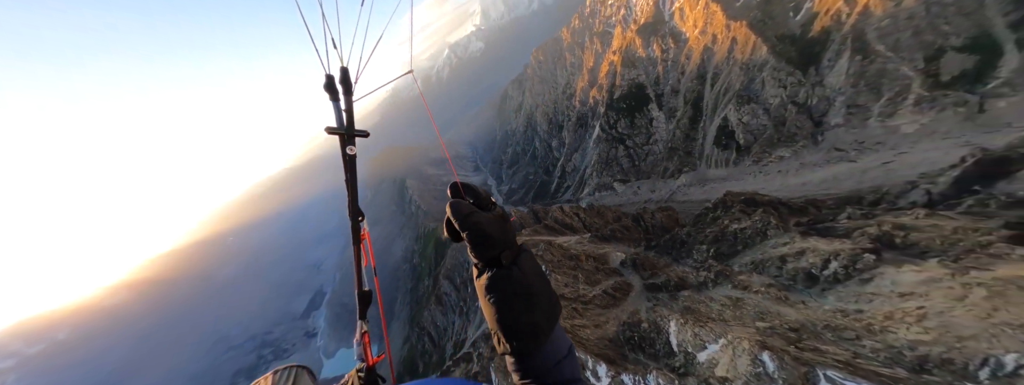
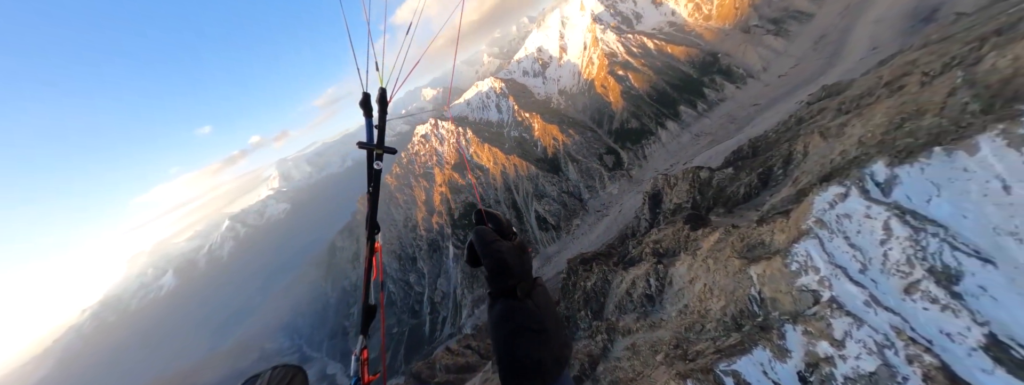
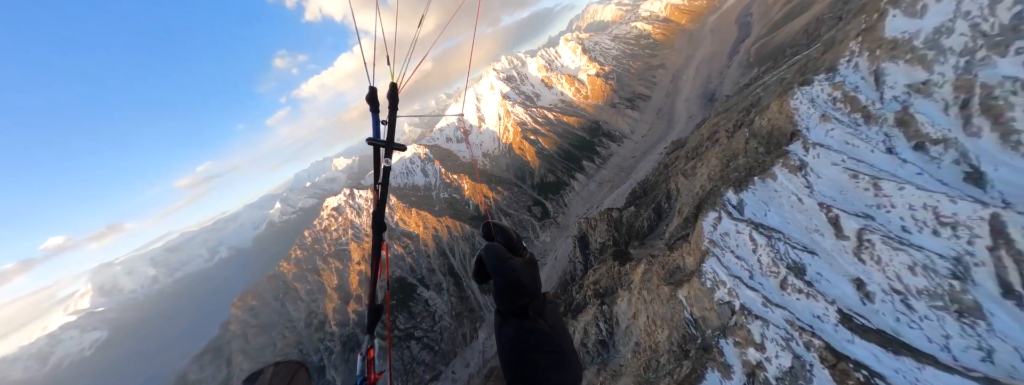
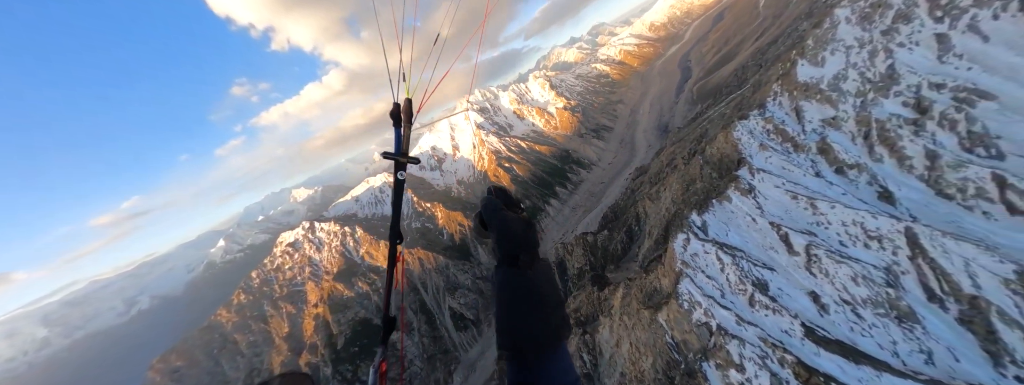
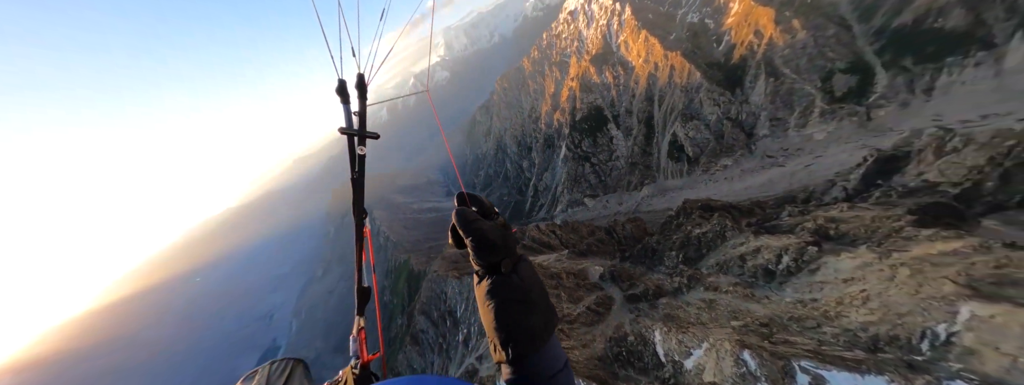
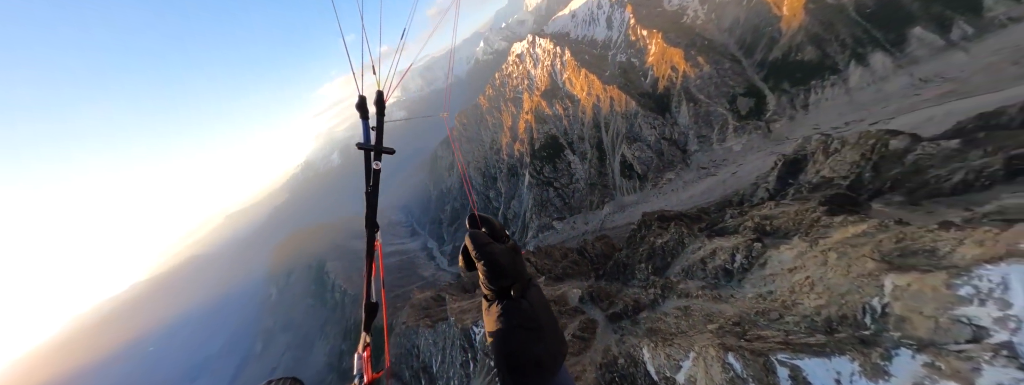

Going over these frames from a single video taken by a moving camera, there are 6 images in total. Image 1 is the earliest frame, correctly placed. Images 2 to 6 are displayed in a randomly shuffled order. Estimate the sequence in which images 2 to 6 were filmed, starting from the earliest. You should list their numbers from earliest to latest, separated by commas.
5, 6, 2, 3, 4
